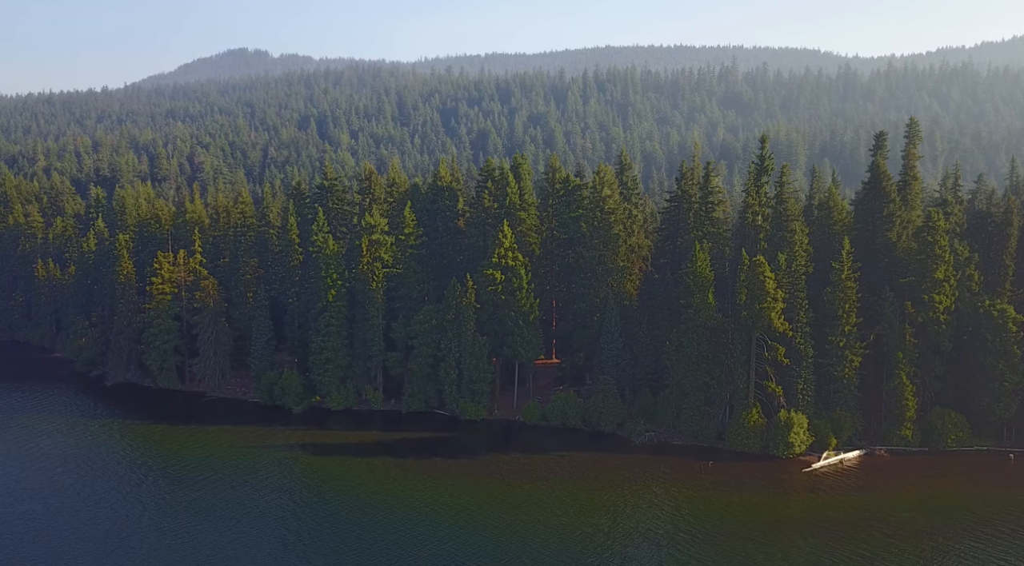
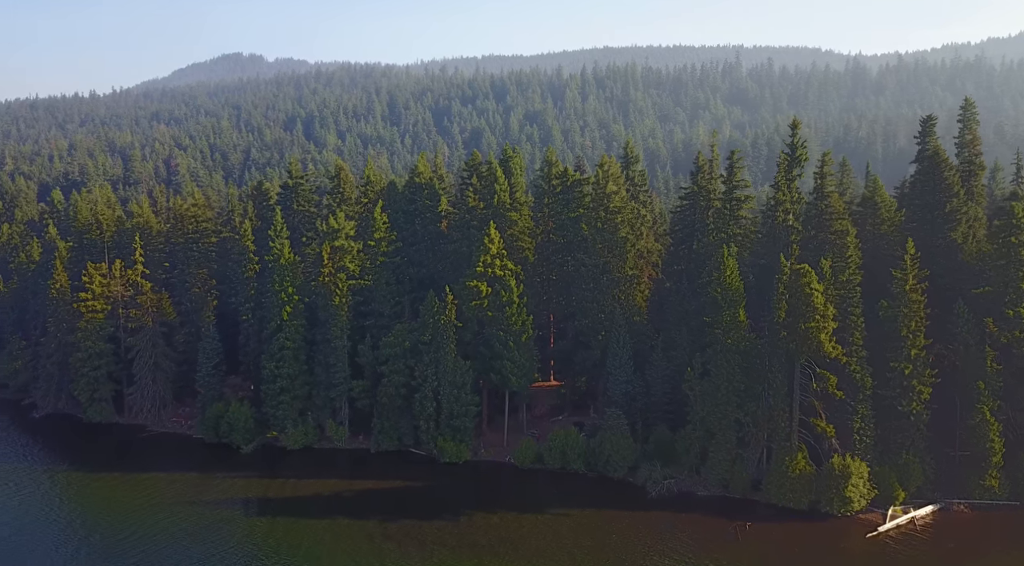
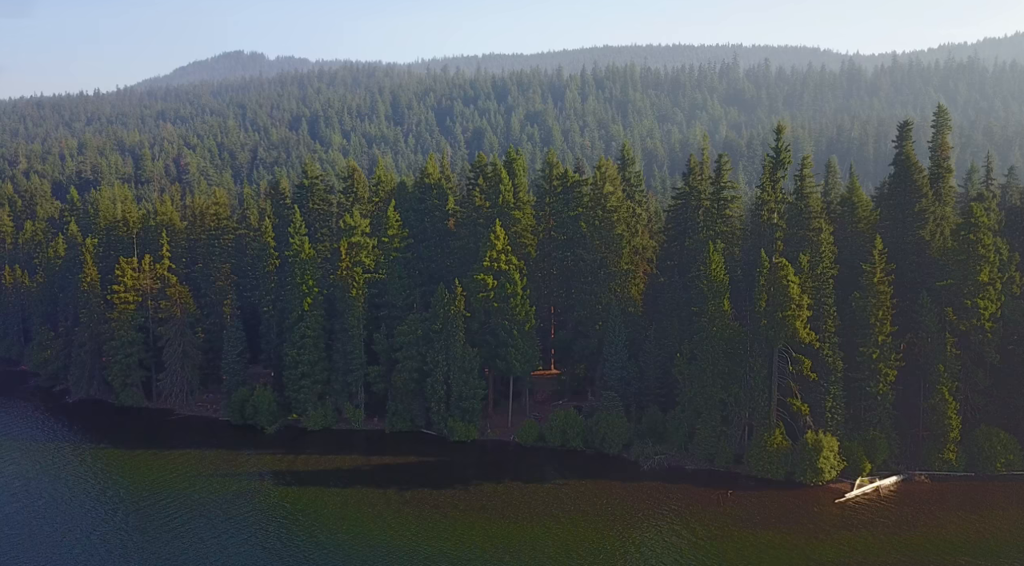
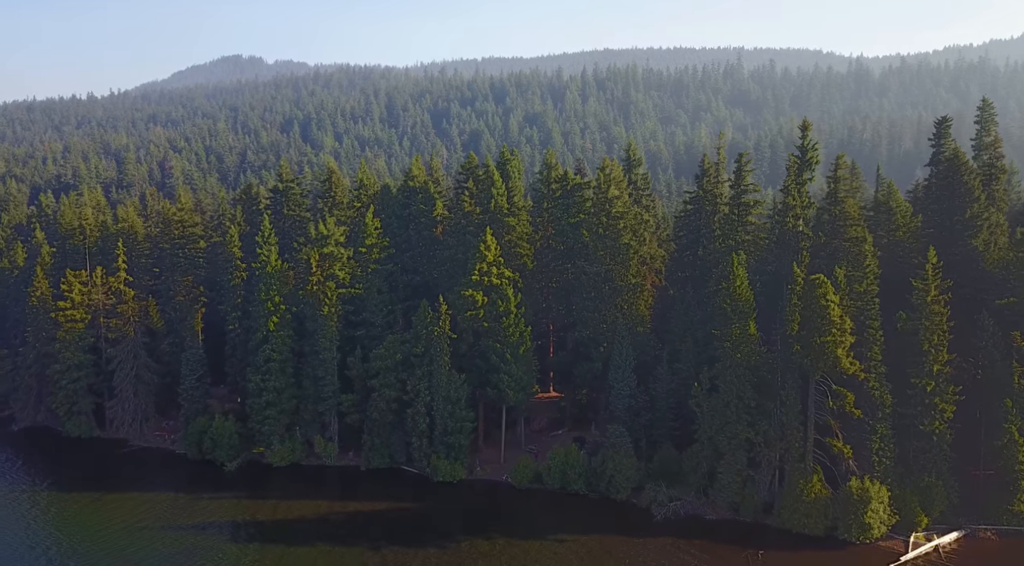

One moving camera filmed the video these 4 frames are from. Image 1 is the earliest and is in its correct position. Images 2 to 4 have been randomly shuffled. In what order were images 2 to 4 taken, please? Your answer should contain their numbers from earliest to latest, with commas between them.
3, 2, 4
